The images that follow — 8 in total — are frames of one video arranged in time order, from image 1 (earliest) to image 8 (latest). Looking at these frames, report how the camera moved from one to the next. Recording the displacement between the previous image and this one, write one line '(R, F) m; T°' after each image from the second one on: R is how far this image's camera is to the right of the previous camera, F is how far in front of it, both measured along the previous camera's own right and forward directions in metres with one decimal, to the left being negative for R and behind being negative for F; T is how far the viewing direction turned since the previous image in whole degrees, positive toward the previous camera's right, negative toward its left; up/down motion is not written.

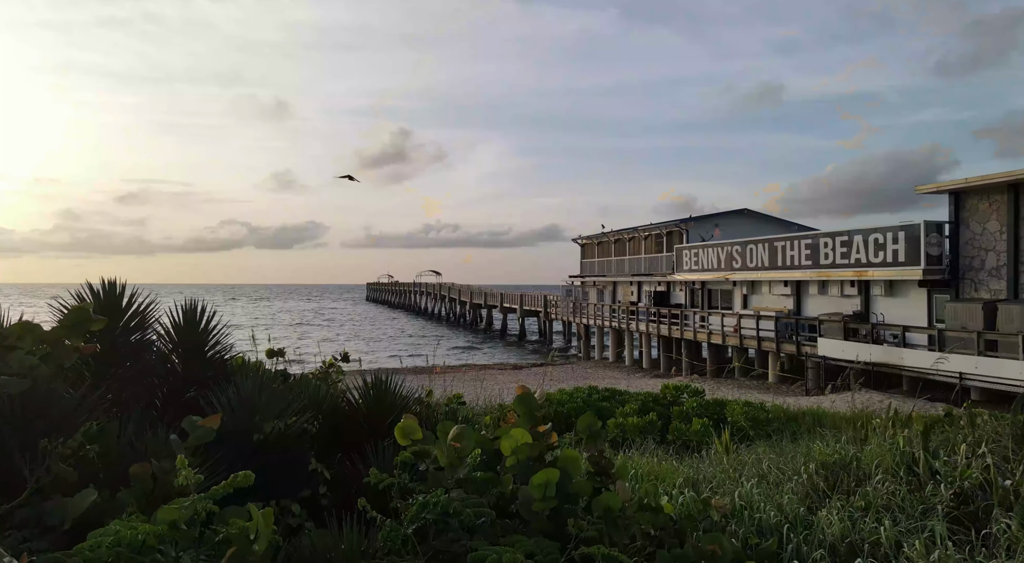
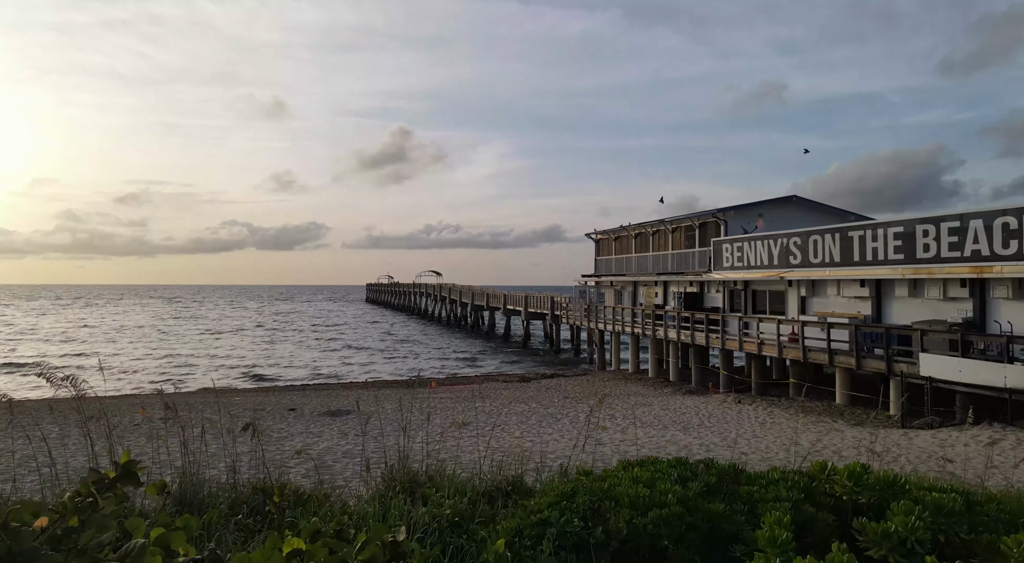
(-0.2, +3.6) m; 0°
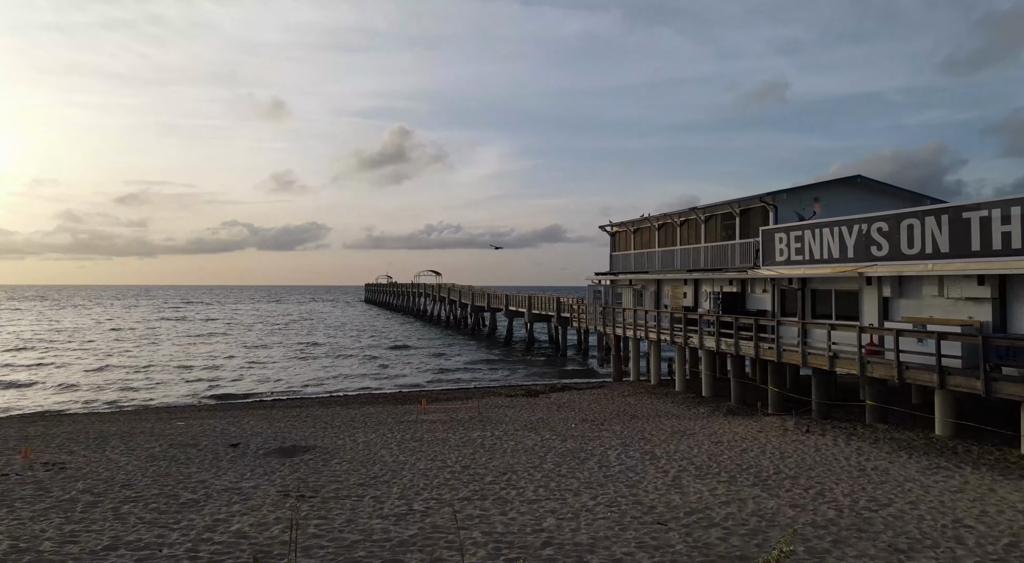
(-0.1, +3.5) m; 0°
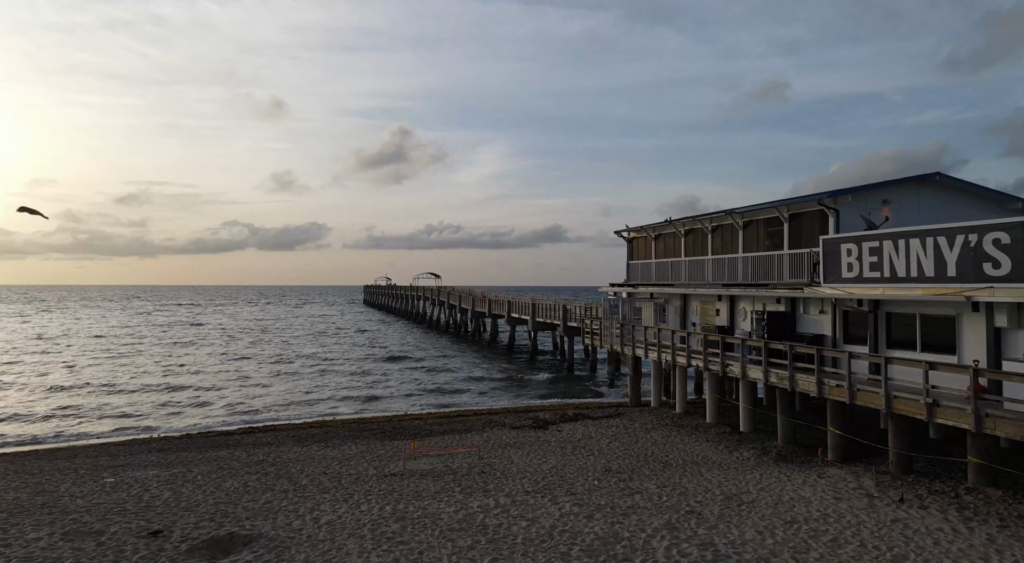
(-0.1, +2.9) m; 0°
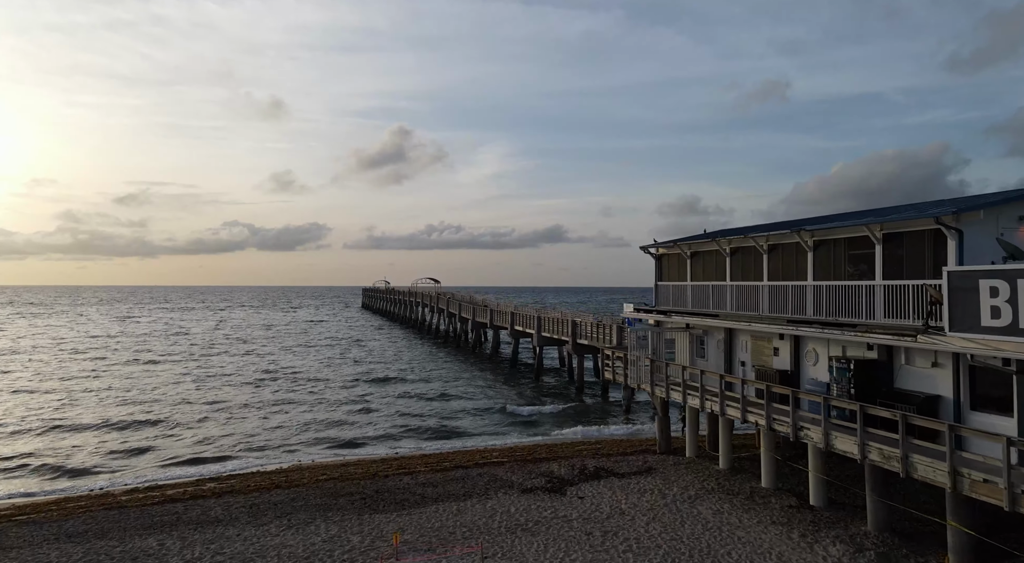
(-0.2, +3.6) m; 0°
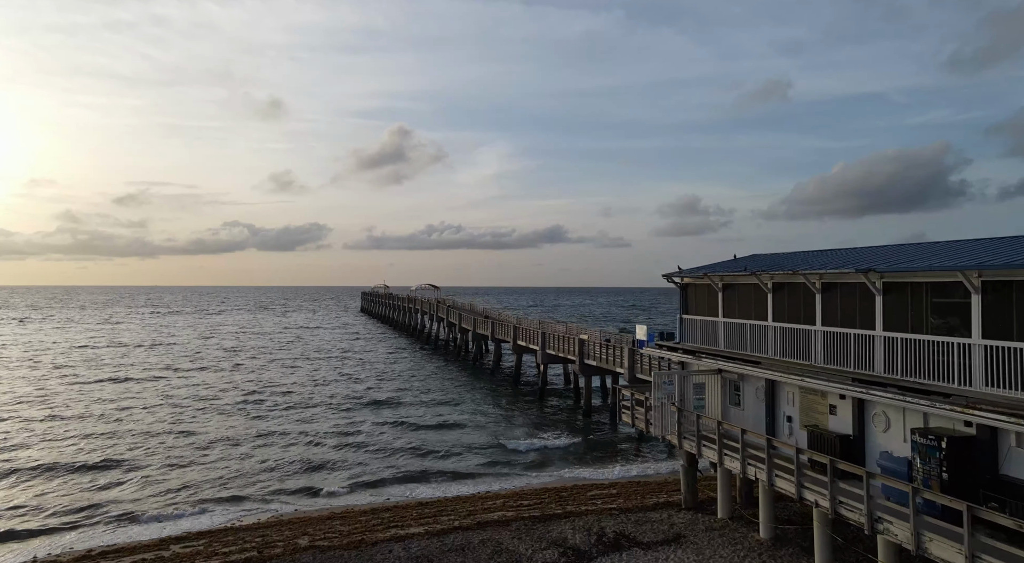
(-0.2, +2.4) m; 0°
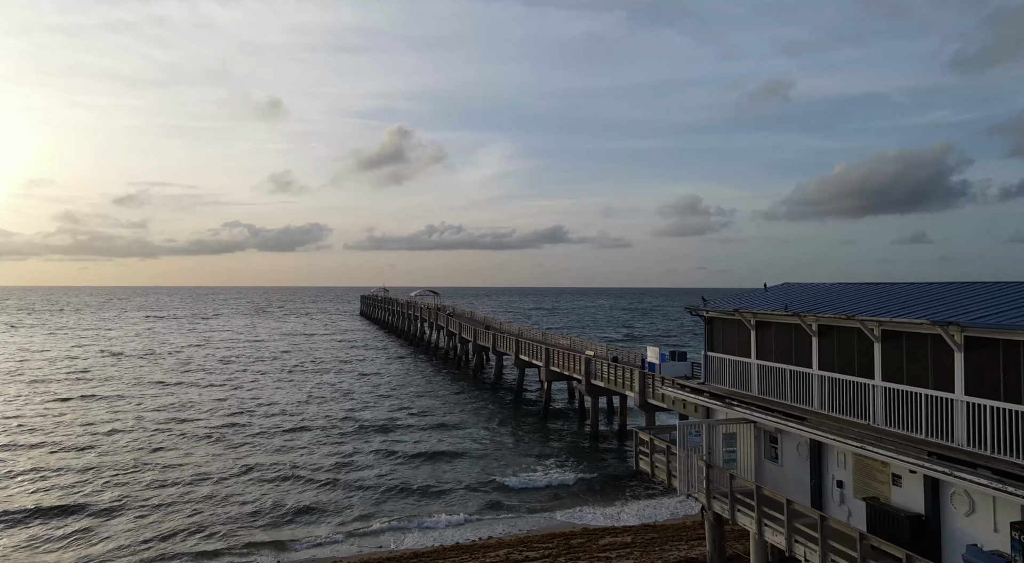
(-0.1, +1.9) m; 0°
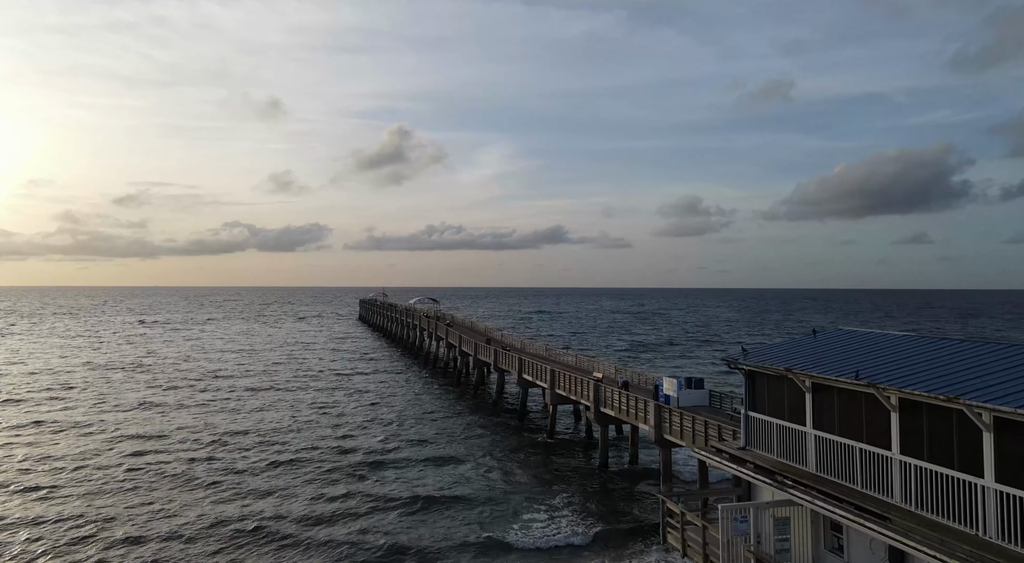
(-0.2, +2.4) m; 0°
